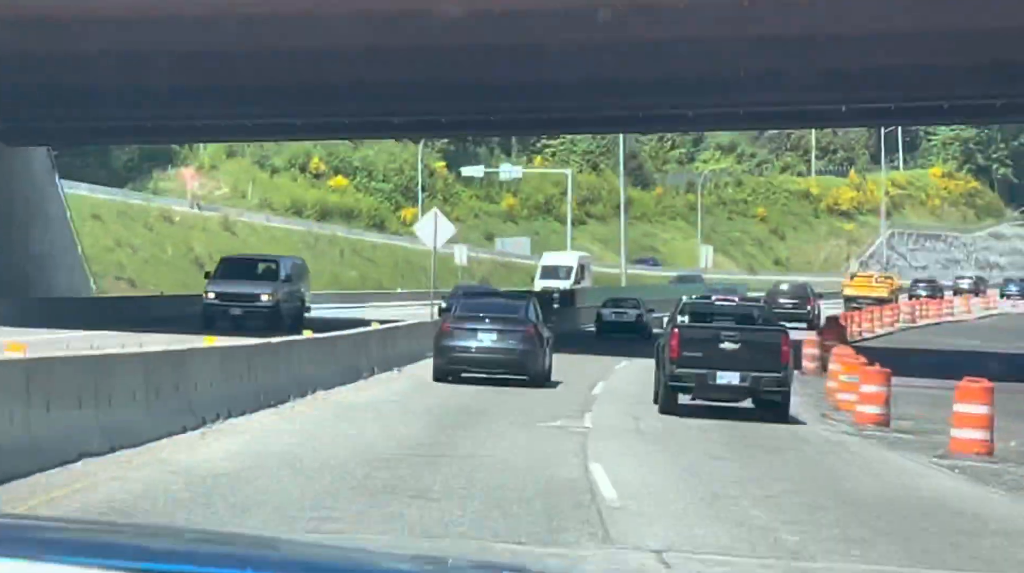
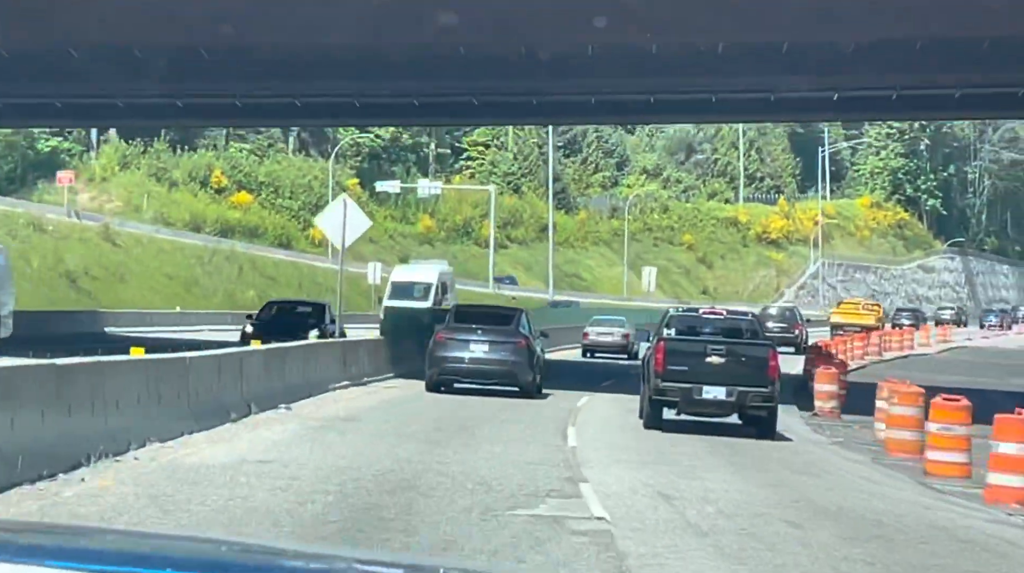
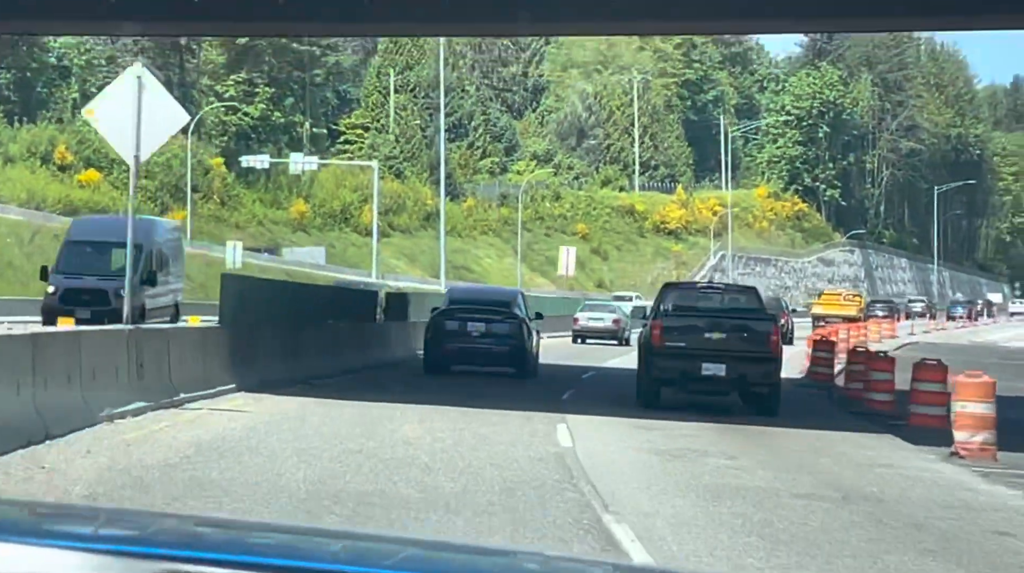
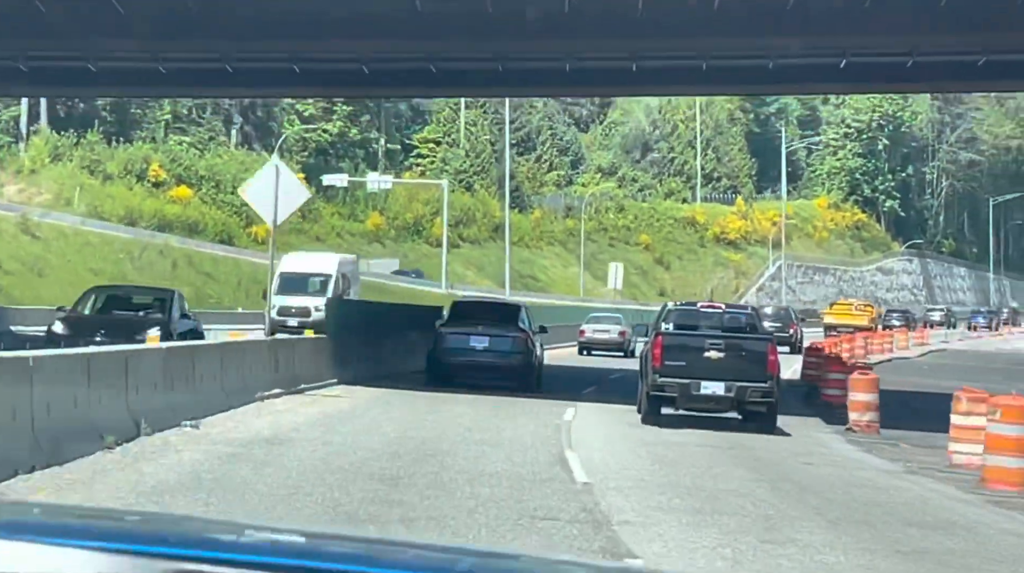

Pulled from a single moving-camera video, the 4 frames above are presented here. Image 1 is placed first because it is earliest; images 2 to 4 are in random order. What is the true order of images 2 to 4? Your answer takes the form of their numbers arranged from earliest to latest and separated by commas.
2, 4, 3
